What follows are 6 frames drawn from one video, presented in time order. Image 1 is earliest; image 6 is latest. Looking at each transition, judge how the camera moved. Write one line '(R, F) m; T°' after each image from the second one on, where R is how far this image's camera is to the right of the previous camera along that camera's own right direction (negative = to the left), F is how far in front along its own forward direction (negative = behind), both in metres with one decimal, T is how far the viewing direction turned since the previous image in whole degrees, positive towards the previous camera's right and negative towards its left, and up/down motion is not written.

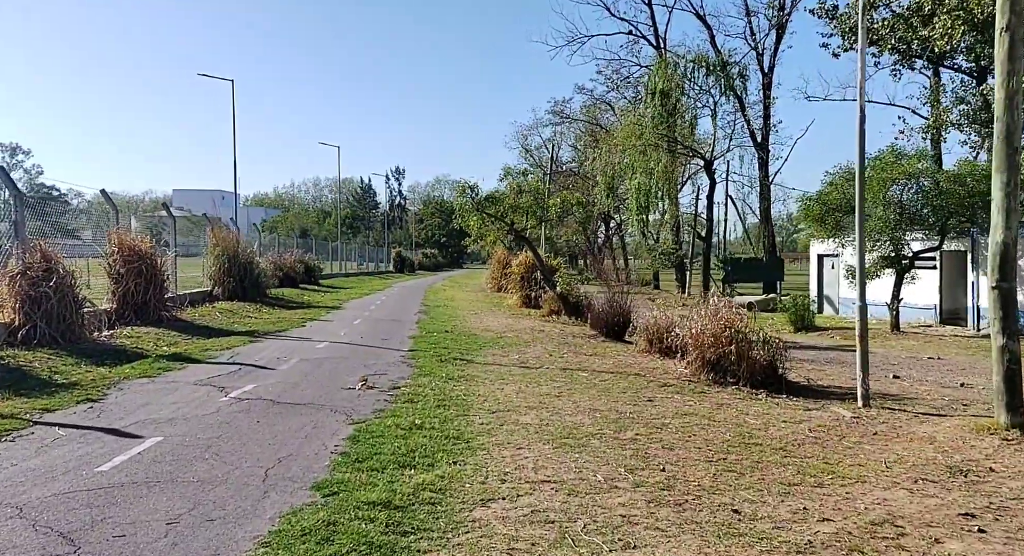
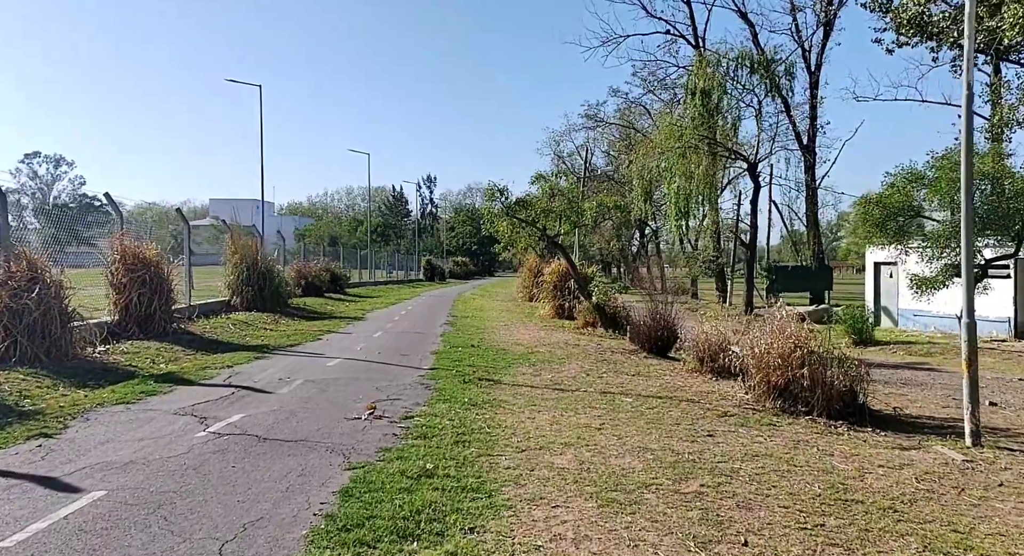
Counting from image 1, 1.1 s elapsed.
(0.0, +1.3) m; -2°
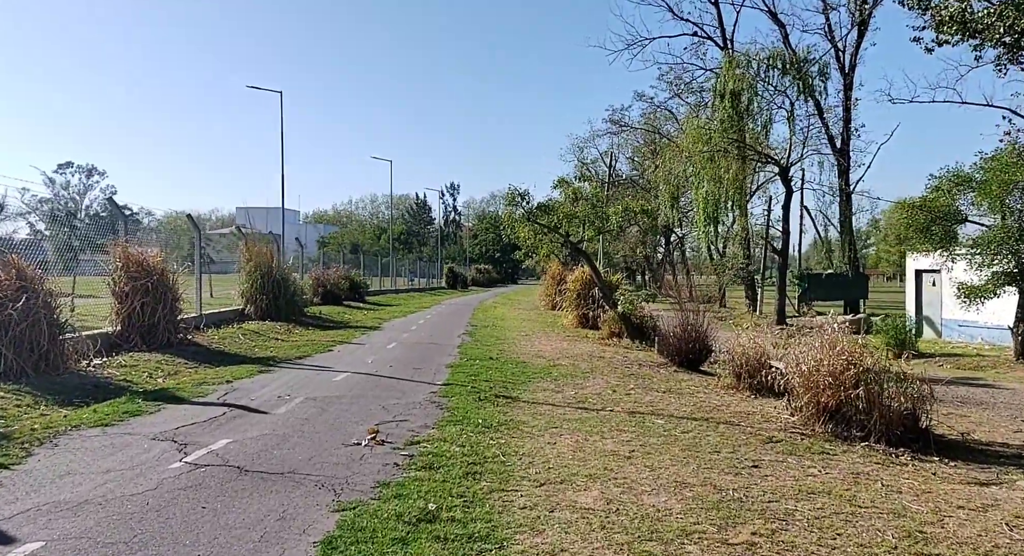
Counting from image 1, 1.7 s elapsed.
(0.0, +0.8) m; -2°
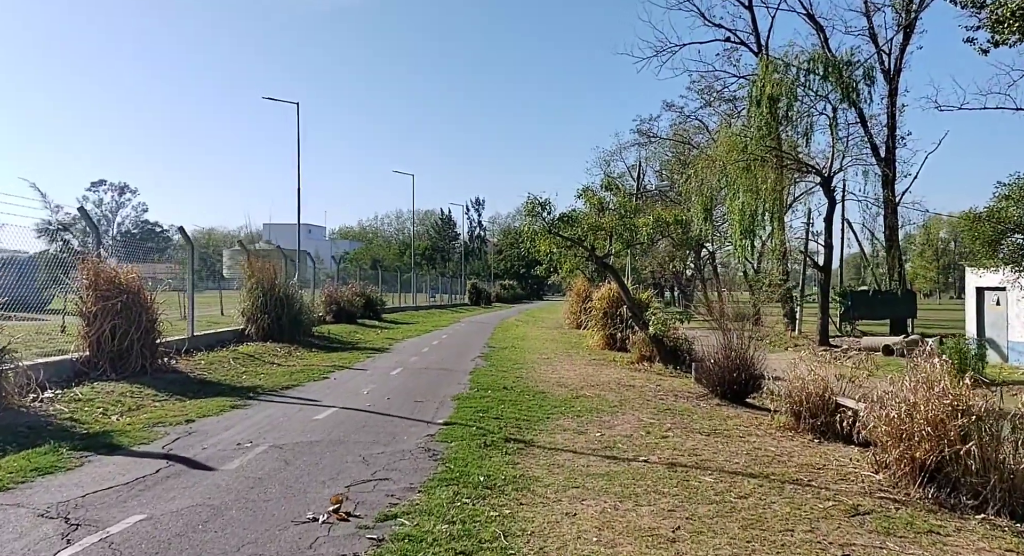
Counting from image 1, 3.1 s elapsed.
(+0.1, +1.6) m; -2°
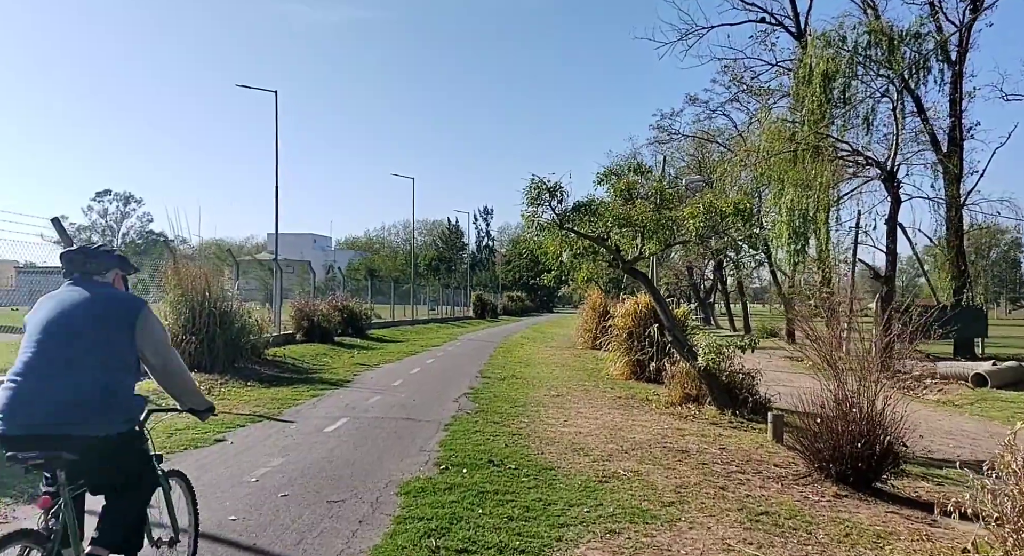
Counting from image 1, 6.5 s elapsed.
(+0.2, +4.2) m; -1°
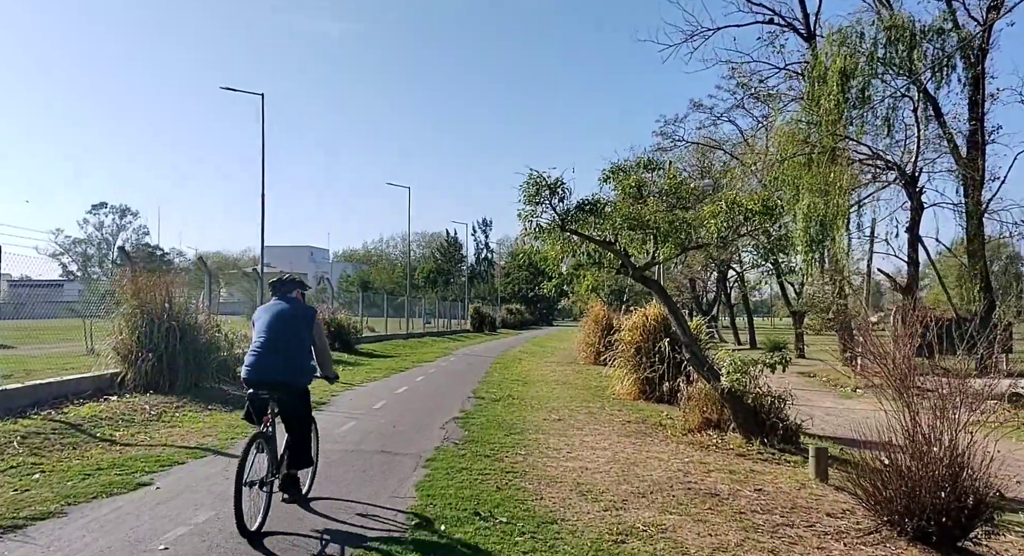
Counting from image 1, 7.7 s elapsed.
(+0.1, +1.5) m; 0°
